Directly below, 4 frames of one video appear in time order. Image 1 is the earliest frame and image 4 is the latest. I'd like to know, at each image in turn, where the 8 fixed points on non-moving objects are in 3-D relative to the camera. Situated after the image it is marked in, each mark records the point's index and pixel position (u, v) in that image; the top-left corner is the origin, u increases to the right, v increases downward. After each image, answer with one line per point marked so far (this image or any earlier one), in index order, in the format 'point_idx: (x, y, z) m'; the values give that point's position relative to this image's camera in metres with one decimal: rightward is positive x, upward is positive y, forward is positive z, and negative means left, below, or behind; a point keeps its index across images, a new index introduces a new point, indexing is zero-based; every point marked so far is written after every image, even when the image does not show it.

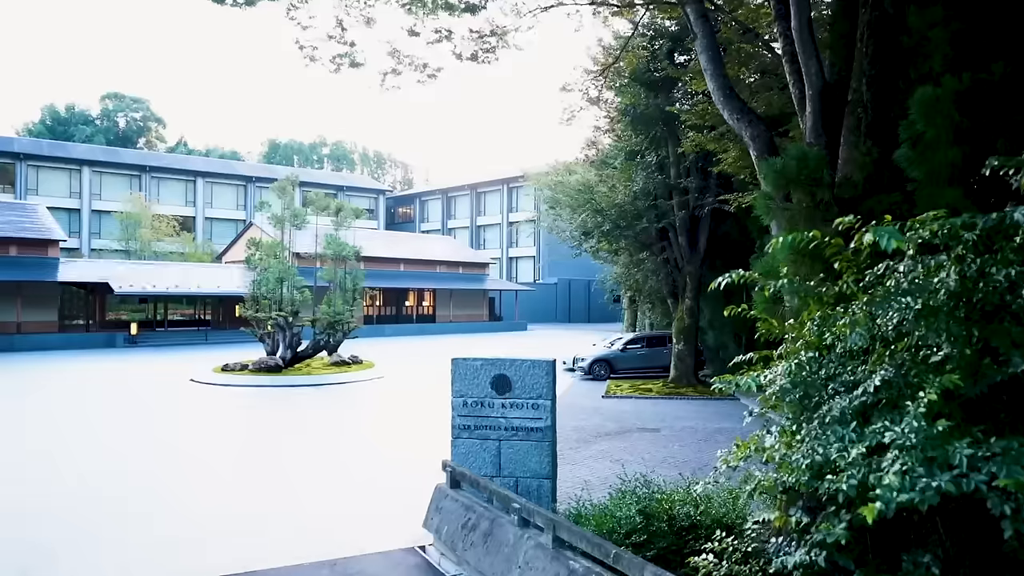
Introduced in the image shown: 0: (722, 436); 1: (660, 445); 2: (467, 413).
0: (+3.6, -2.5, +12.3) m
1: (+2.3, -2.5, +11.3) m
2: (-0.4, -1.2, +7.0) m
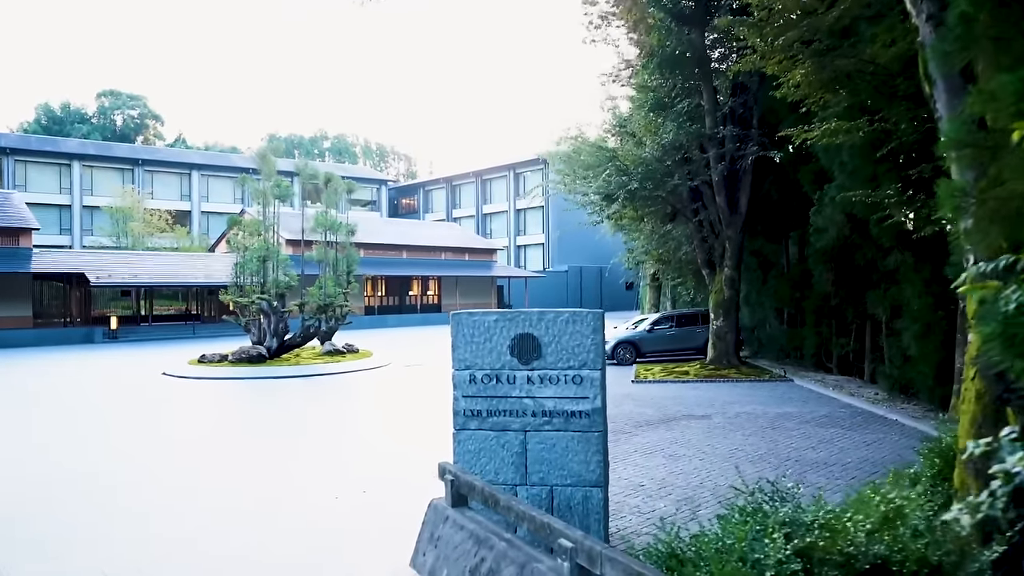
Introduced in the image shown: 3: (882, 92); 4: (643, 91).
0: (+3.9, -1.9, +10.0) m
1: (+2.6, -1.9, +9.1) m
2: (-0.2, -0.7, +4.8) m
3: (+4.7, +2.5, +9.3) m
4: (+2.8, +4.2, +15.4) m
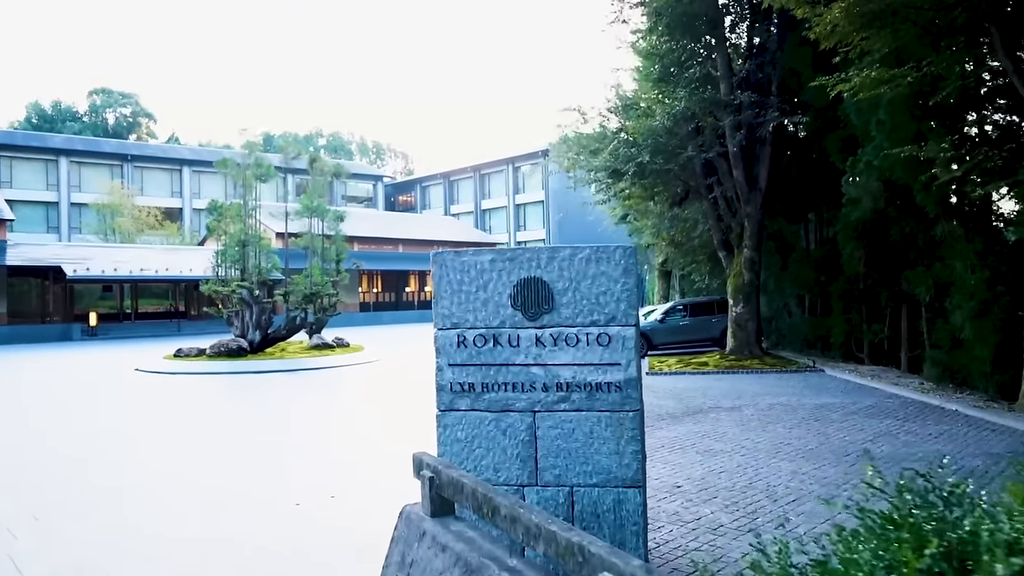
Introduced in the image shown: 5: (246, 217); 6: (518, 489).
0: (+3.9, -1.5, +8.7) m
1: (+2.6, -1.5, +7.8) m
2: (-0.2, -0.4, +3.6) m
3: (+4.7, +2.8, +8.0) m
4: (+2.7, +4.5, +14.2) m
5: (-6.9, +1.8, +18.8) m
6: (0.0, -1.0, +3.5) m
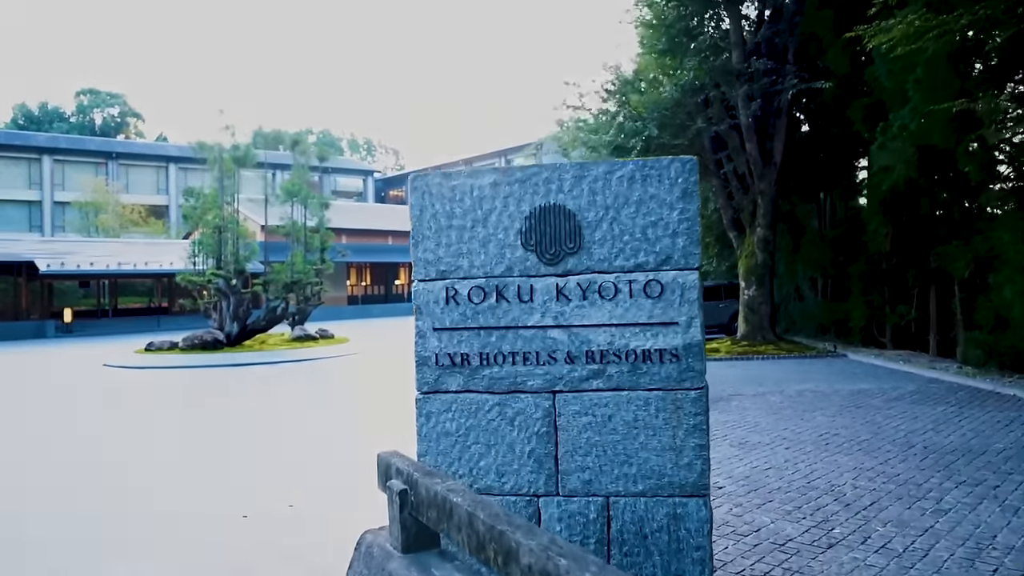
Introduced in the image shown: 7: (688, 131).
0: (+3.9, -1.2, +7.8) m
1: (+2.7, -1.2, +6.8) m
2: (-0.2, -0.1, +2.6) m
3: (+4.7, +3.2, +7.1) m
4: (+2.6, +4.8, +13.2) m
5: (-7.0, +2.0, +17.7) m
6: (+0.1, -0.8, +2.6) m
7: (+3.3, +2.9, +13.4) m
